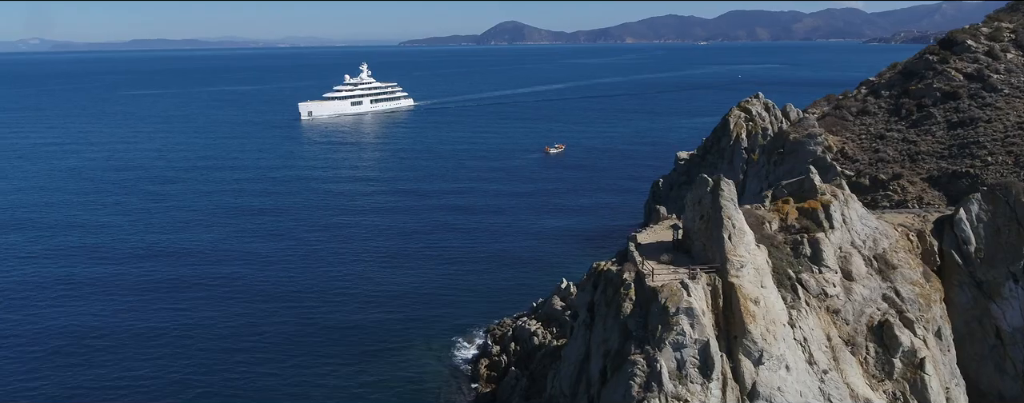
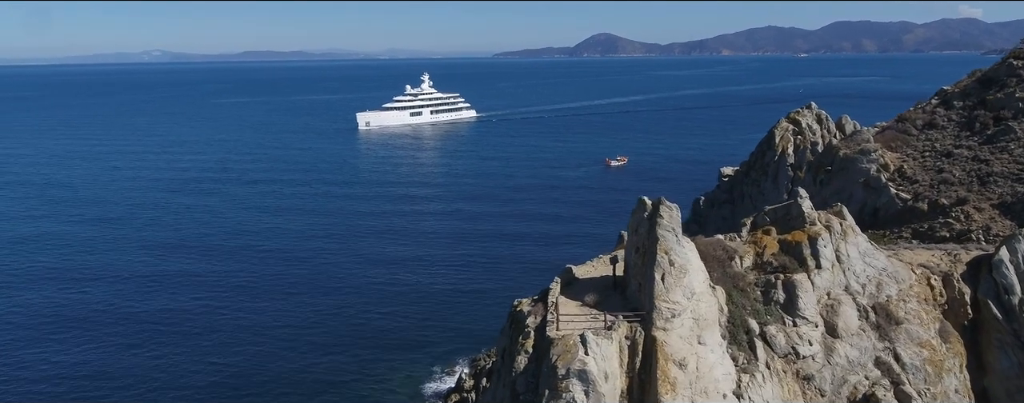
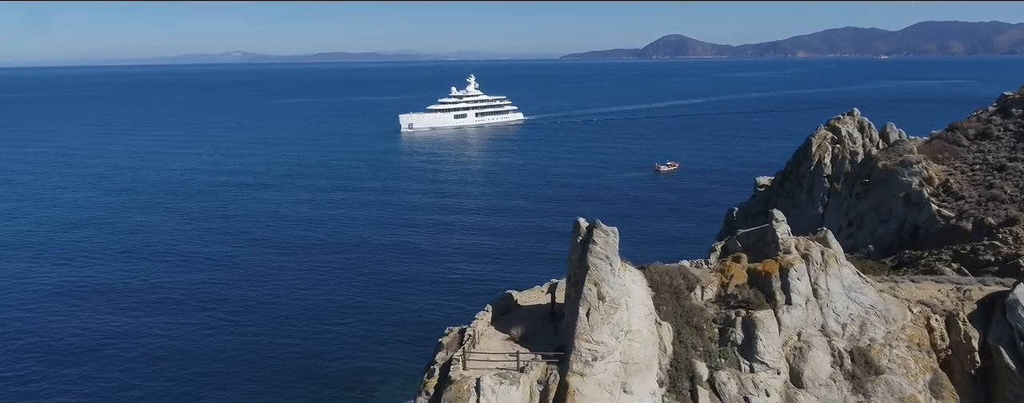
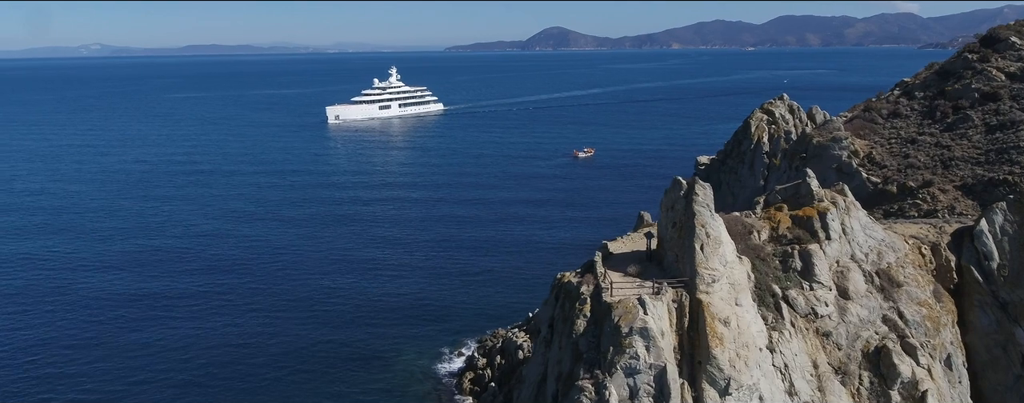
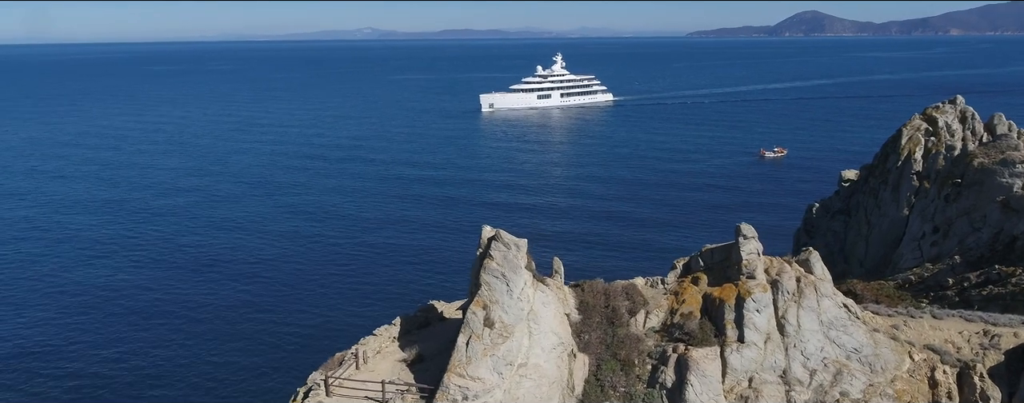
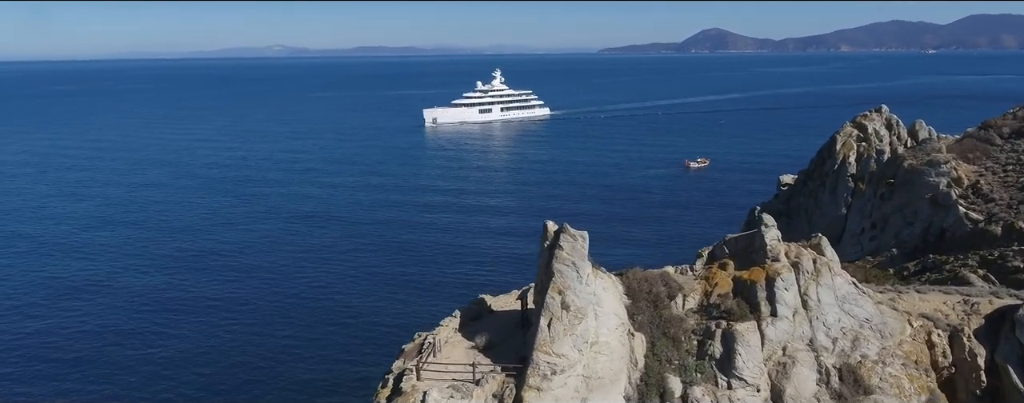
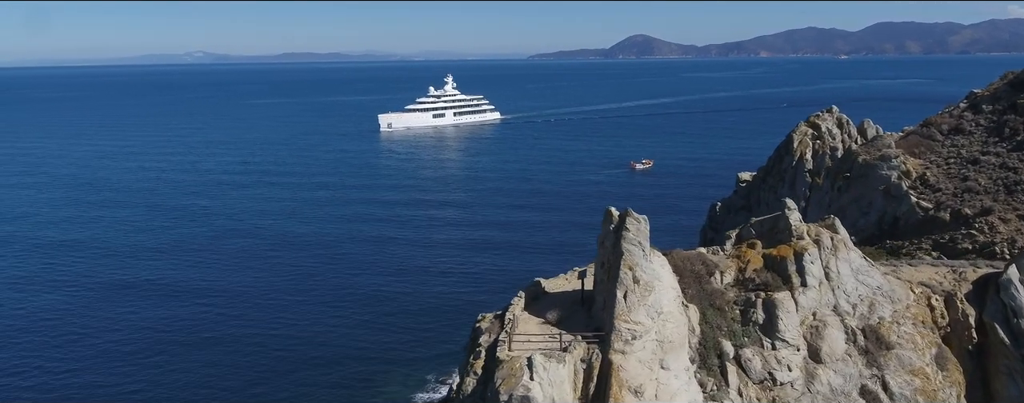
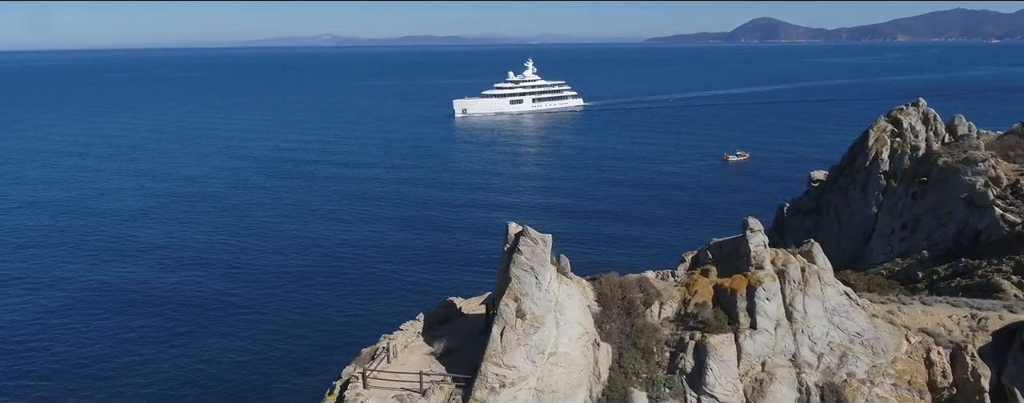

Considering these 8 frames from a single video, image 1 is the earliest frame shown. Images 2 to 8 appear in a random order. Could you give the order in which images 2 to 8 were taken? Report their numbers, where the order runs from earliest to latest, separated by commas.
4, 2, 7, 3, 6, 8, 5
